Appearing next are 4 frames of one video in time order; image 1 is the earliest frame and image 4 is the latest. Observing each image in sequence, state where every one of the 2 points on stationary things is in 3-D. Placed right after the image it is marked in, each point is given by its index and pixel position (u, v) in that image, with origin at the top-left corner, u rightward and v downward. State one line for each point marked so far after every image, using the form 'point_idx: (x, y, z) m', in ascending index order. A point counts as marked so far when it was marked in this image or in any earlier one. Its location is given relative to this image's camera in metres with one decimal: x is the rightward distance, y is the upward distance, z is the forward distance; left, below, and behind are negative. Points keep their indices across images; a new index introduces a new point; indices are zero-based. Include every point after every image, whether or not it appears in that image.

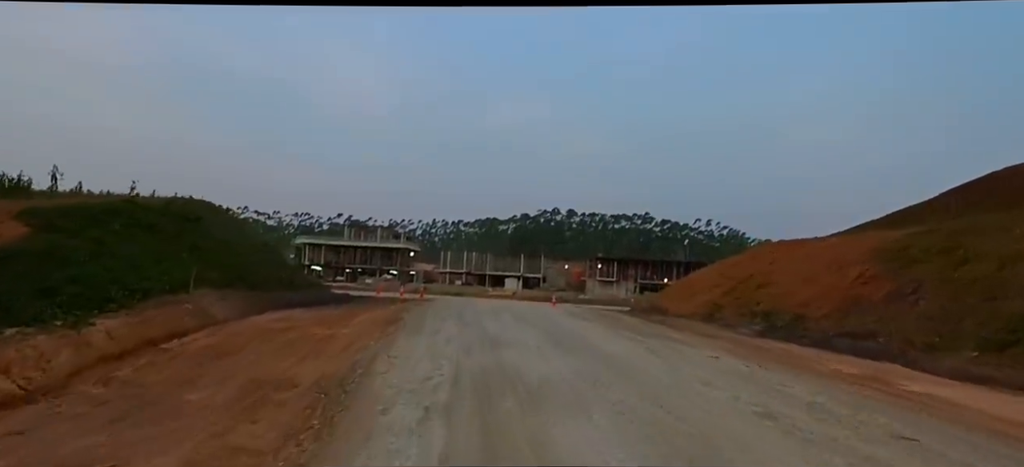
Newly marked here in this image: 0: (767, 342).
0: (+5.7, -2.4, +15.5) m
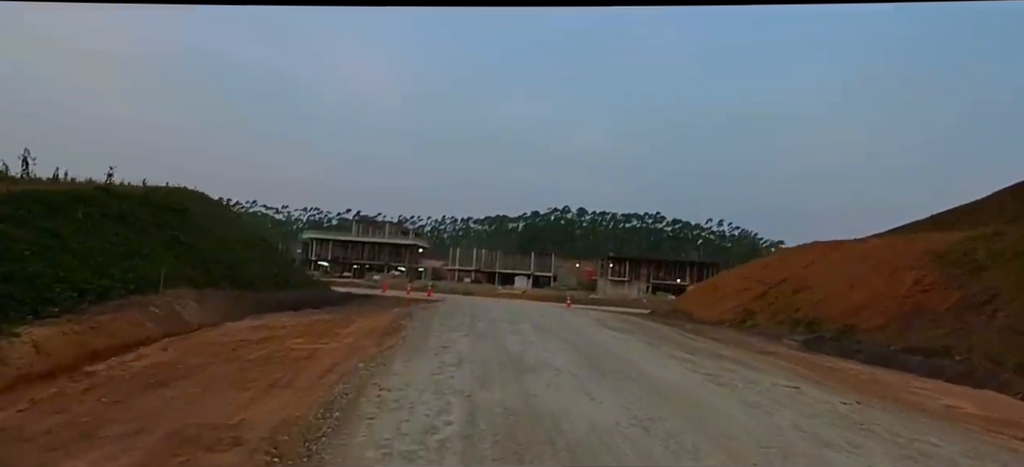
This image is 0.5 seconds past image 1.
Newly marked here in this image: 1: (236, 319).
0: (+6.0, -2.4, +13.4) m
1: (-5.7, -1.8, +14.2) m
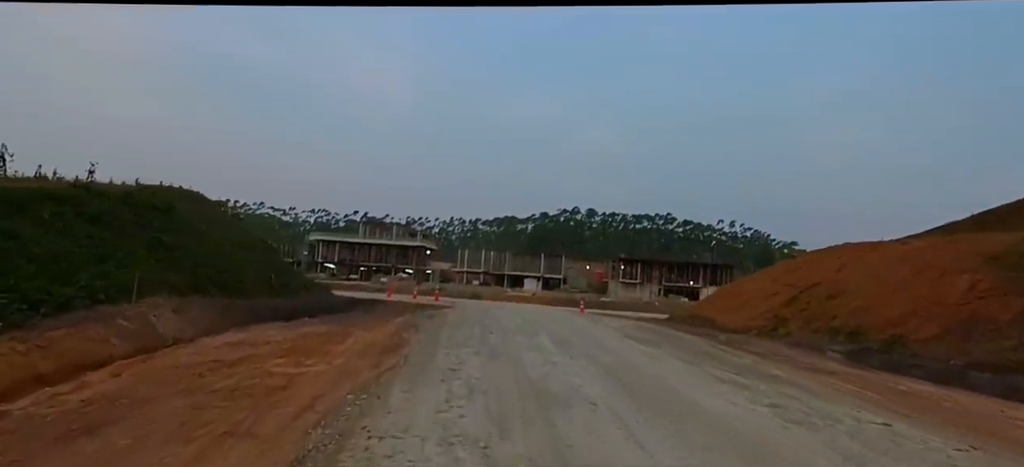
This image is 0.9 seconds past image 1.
0: (+6.3, -2.4, +11.8) m
1: (-5.4, -1.8, +12.8) m
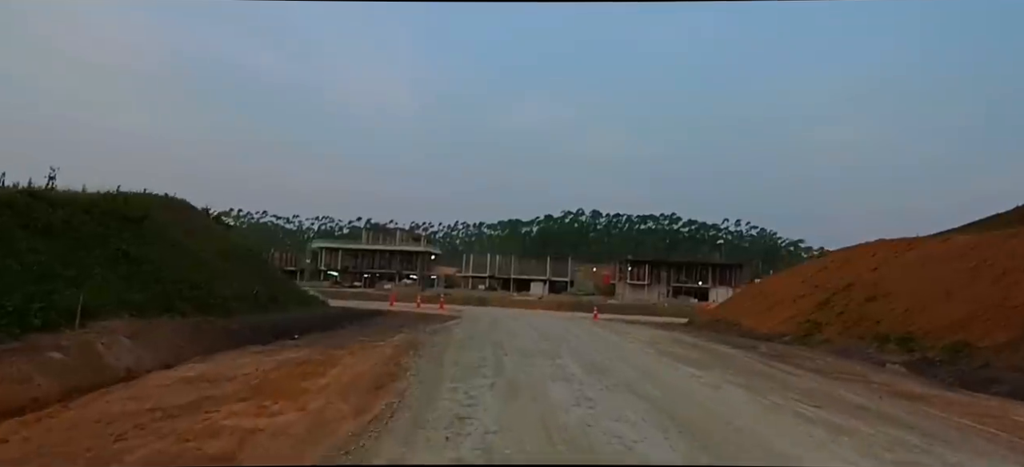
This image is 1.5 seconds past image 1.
0: (+6.6, -2.3, +9.9) m
1: (-5.1, -2.0, +11.0) m
